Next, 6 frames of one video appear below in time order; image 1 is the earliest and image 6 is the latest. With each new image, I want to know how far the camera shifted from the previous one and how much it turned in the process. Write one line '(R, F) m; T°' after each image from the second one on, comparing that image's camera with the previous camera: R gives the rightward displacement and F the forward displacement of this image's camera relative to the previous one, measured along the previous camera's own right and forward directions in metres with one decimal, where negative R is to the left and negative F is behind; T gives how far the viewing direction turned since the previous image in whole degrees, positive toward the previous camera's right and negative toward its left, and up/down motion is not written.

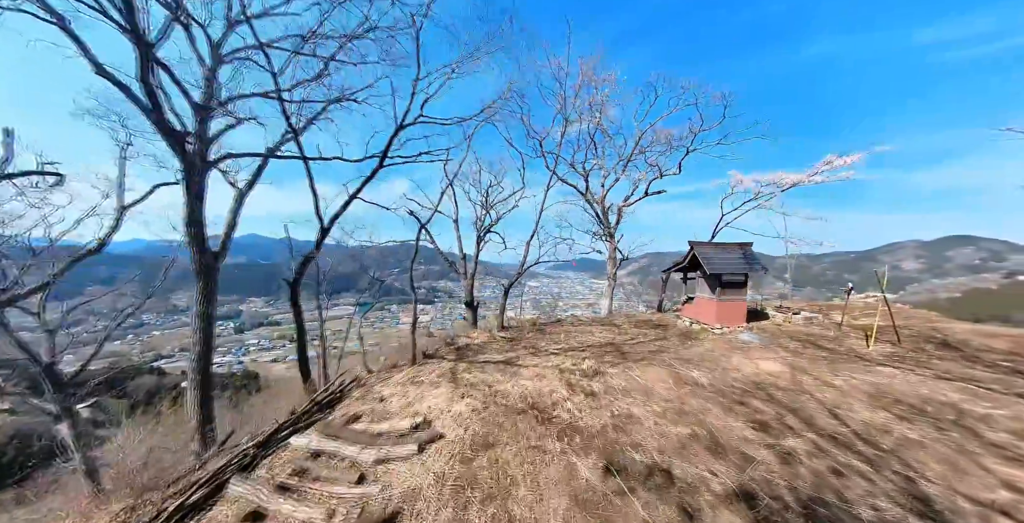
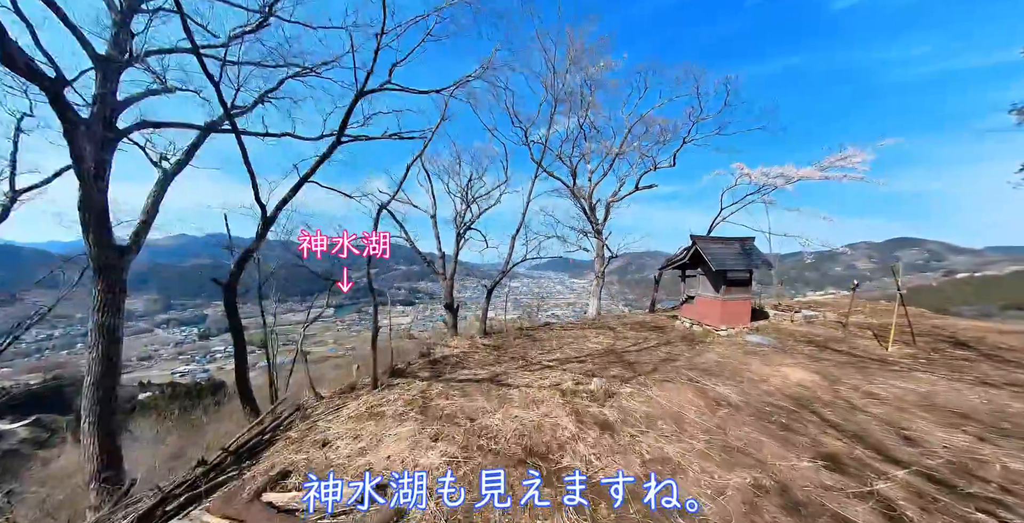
(-0.1, +1.2) m; +3°
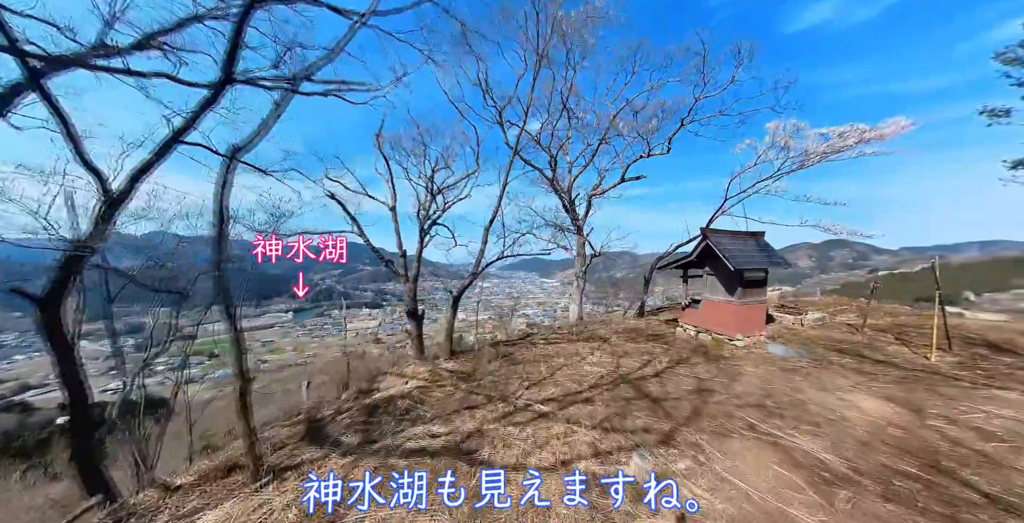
(-0.1, +1.9) m; +5°
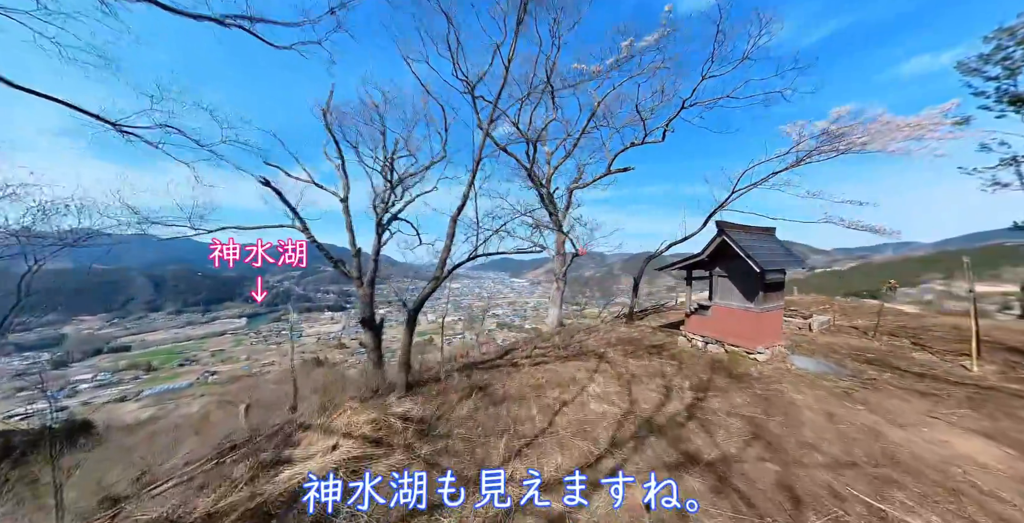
(-0.1, +1.6) m; +5°
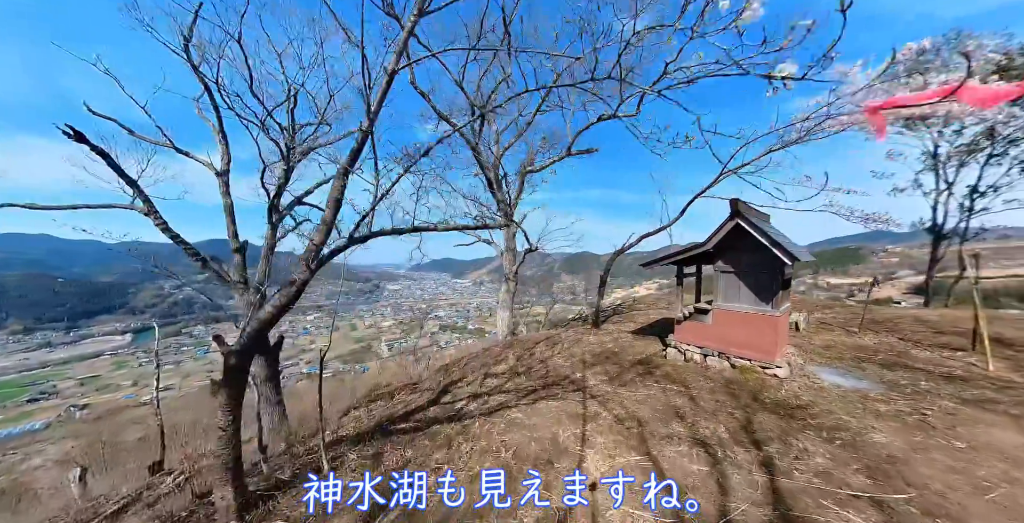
(0.0, +2.2) m; +10°
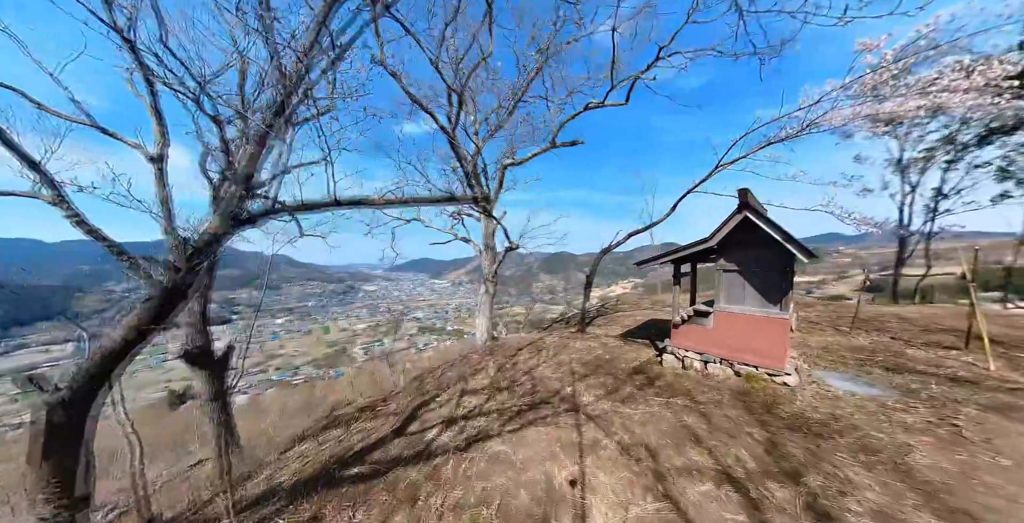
(0.0, +0.7) m; +4°
